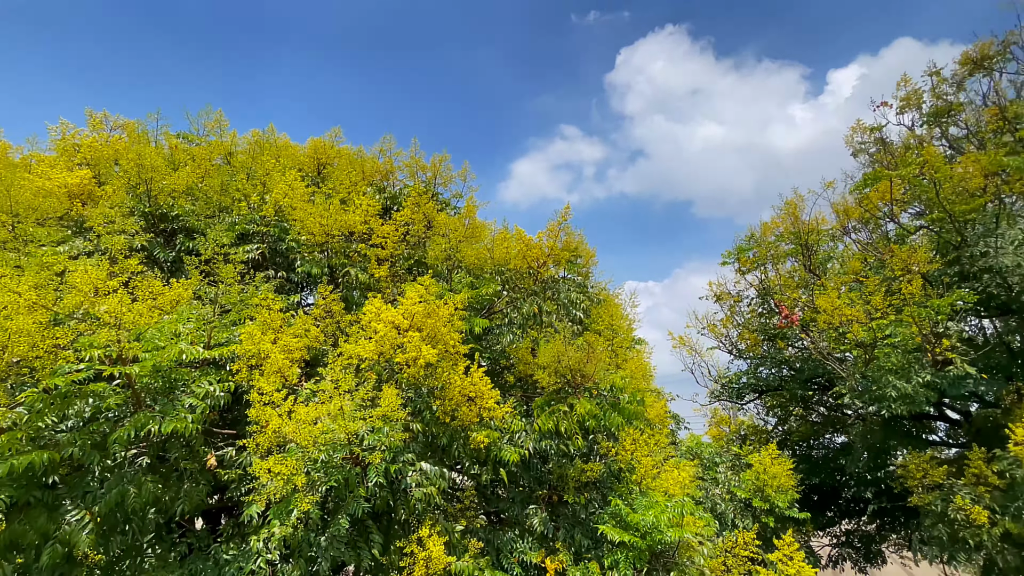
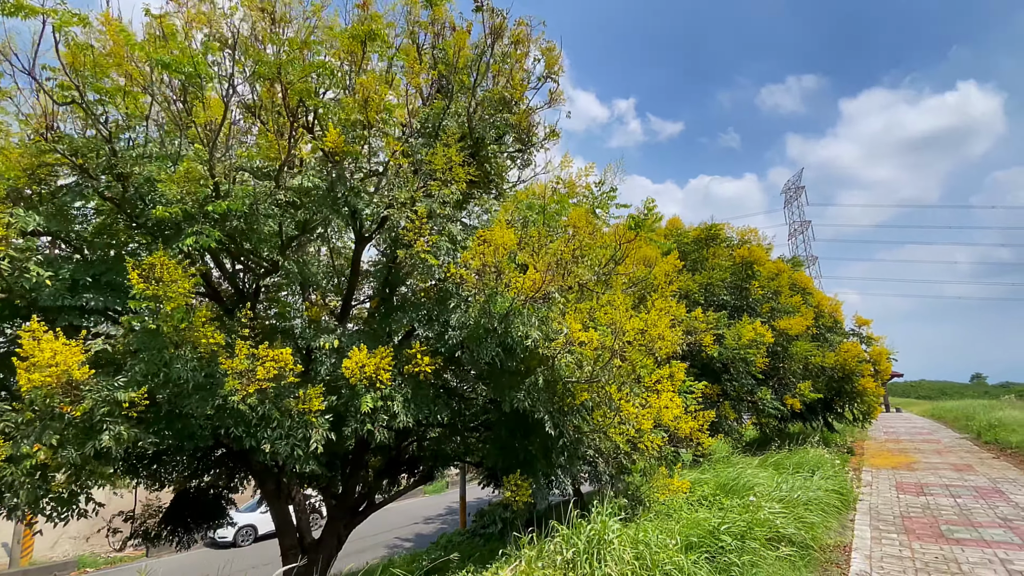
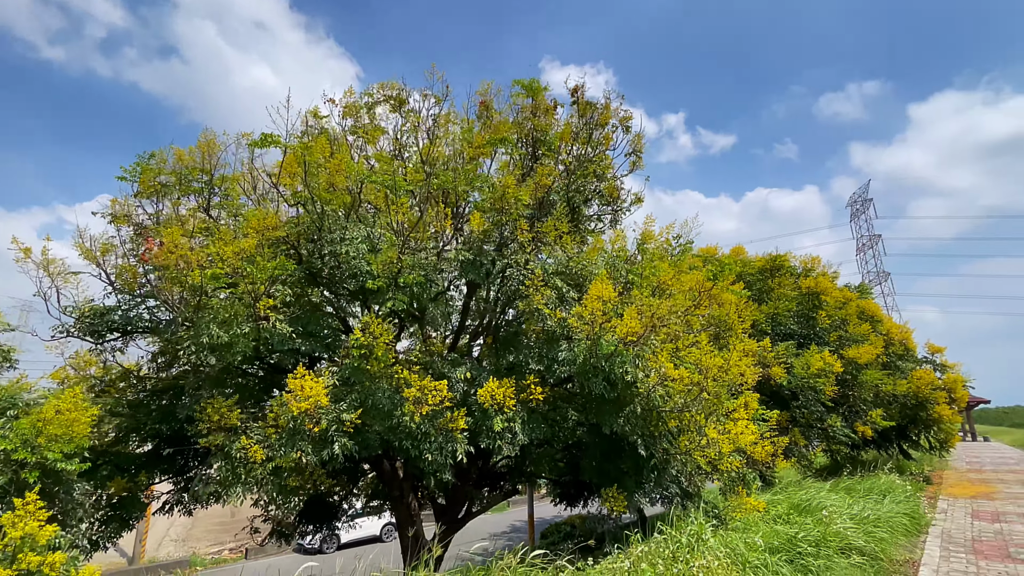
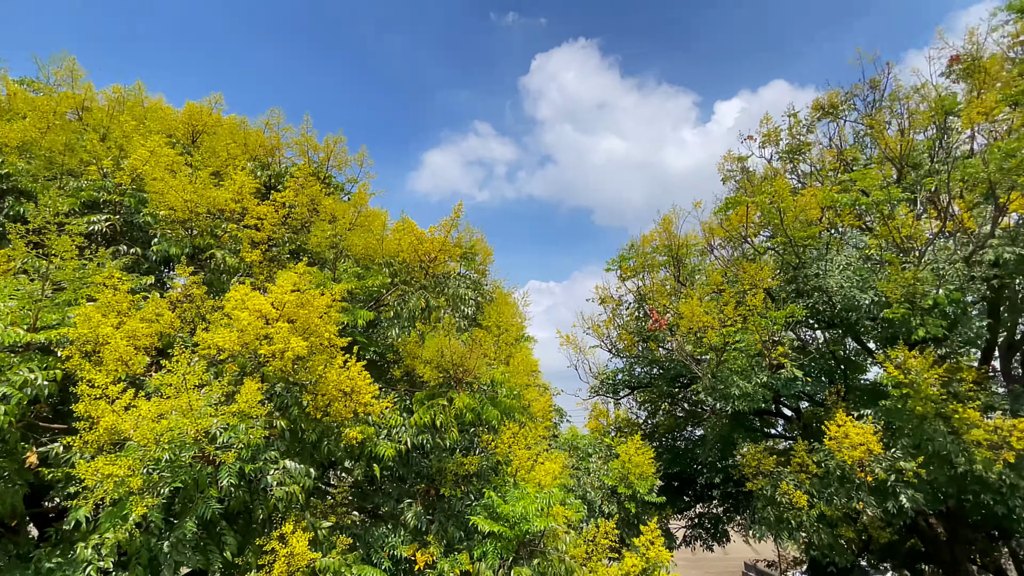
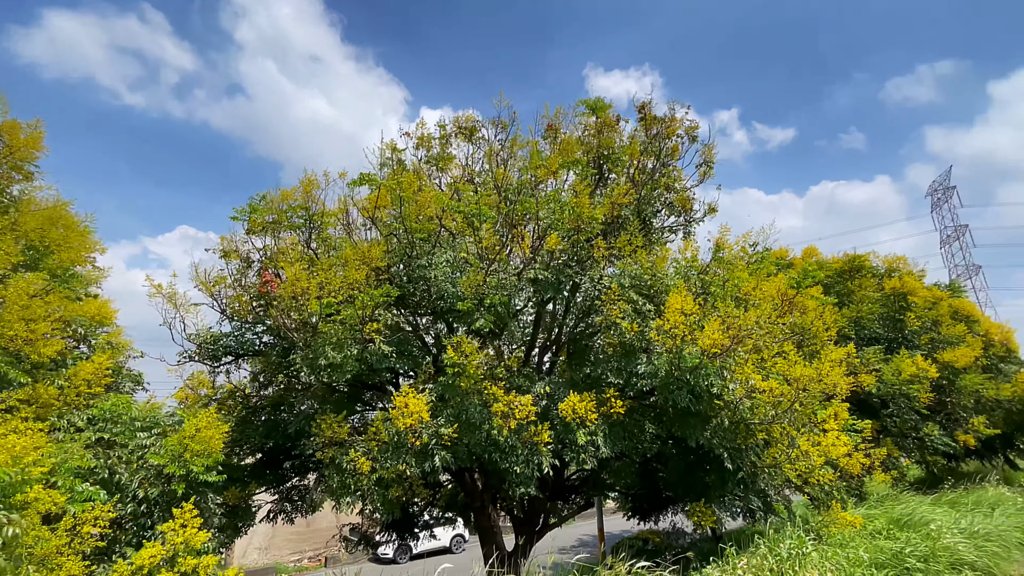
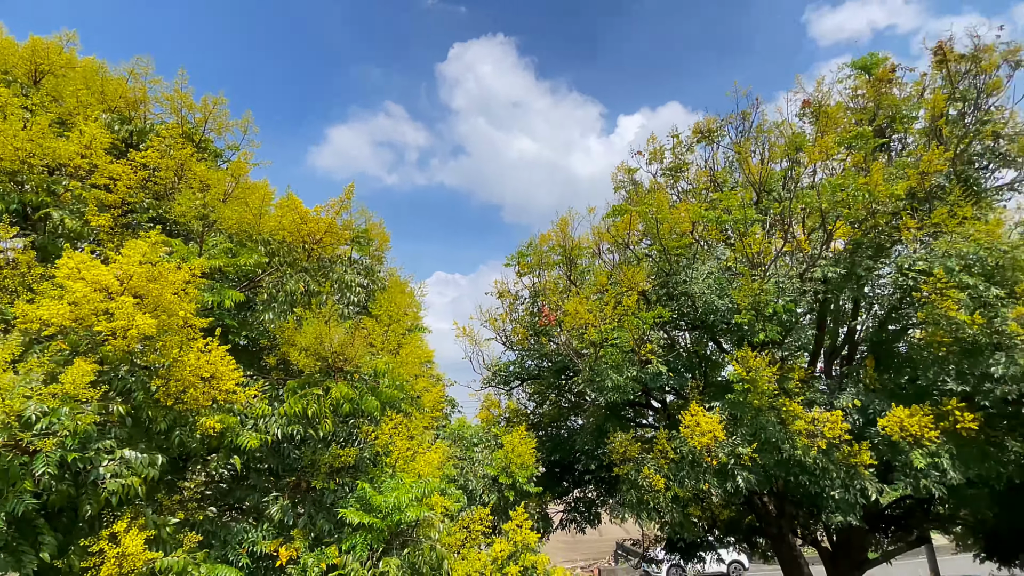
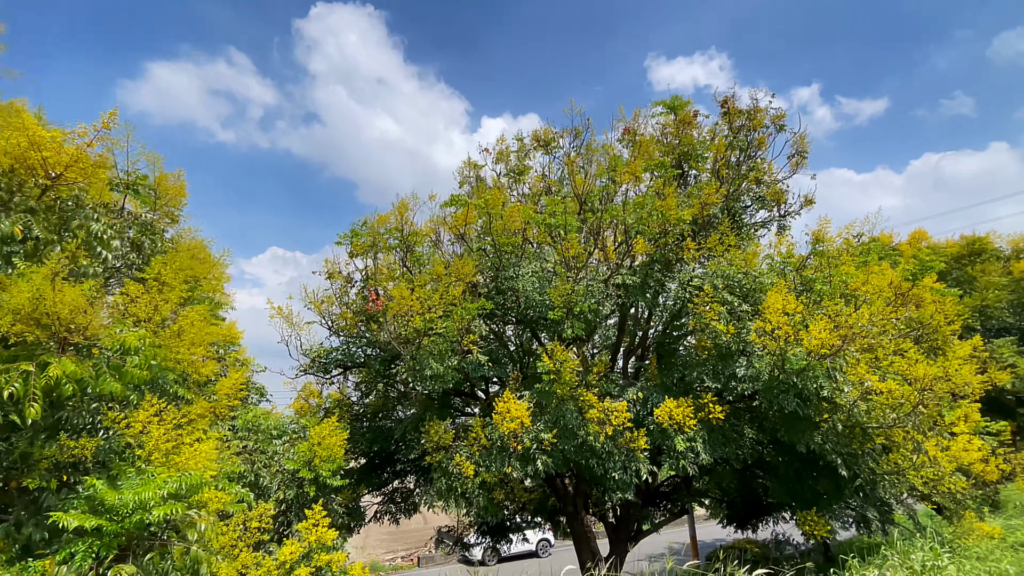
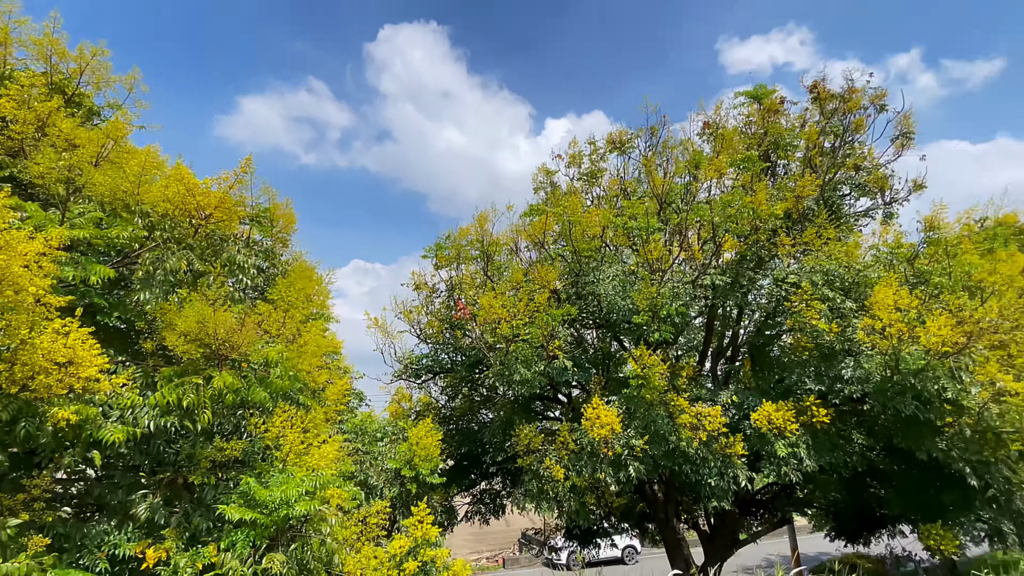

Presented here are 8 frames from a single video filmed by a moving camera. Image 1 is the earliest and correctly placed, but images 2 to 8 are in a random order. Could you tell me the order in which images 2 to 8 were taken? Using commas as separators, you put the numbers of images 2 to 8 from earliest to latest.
4, 6, 8, 7, 5, 3, 2
